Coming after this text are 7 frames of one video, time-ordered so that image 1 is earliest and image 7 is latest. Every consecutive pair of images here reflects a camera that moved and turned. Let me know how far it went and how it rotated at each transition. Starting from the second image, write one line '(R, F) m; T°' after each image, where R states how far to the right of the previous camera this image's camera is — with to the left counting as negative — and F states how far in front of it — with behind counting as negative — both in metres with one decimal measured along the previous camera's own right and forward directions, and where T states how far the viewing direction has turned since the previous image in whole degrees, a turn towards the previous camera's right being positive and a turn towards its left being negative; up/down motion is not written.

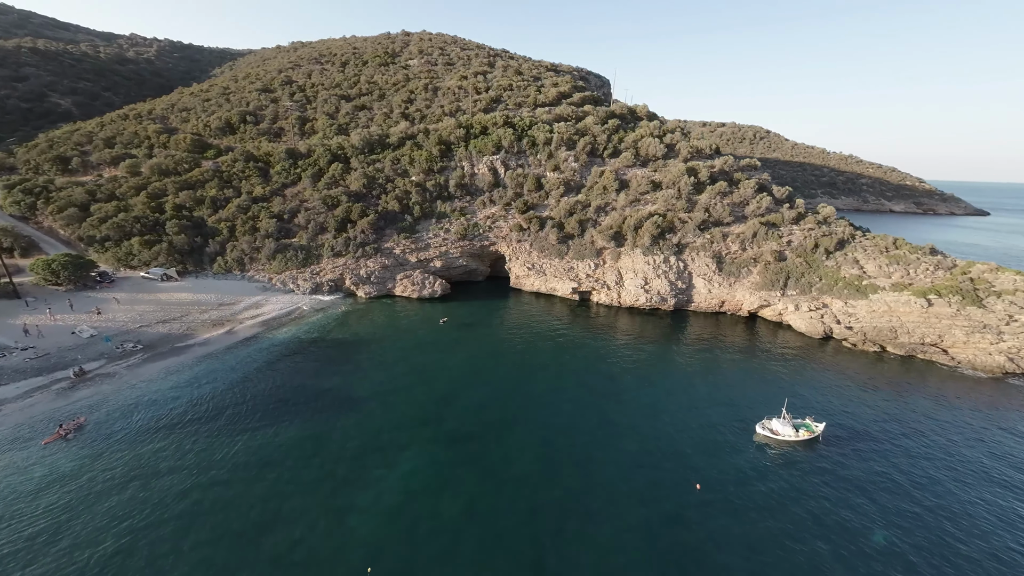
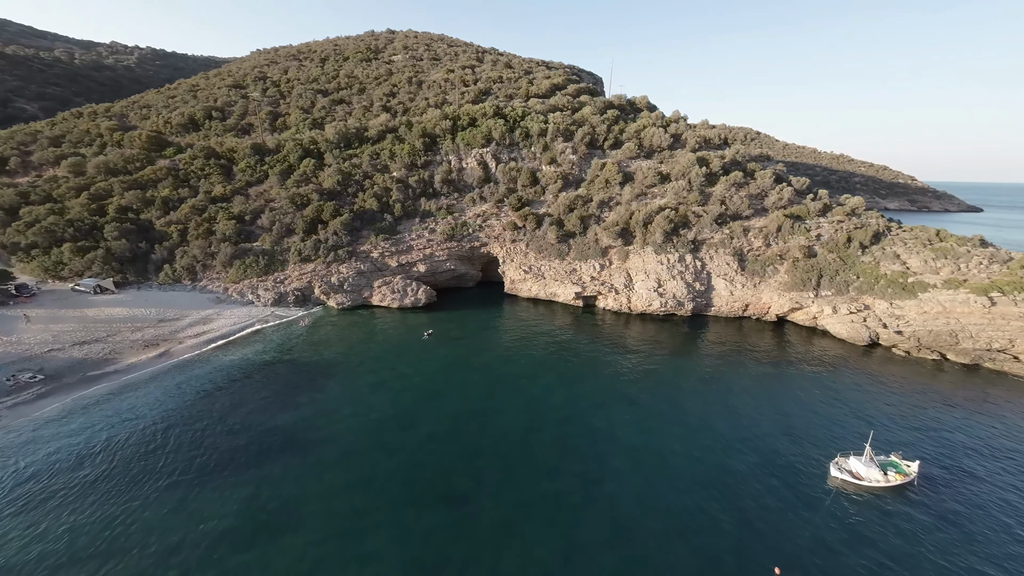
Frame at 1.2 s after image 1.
(0.0, +4.6) m; +1°
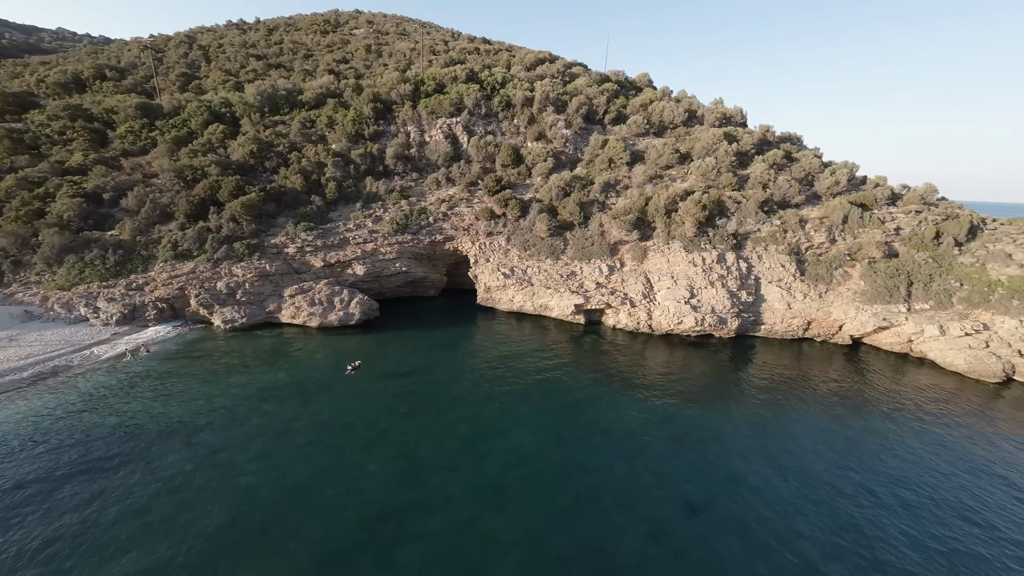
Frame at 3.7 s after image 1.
(+0.5, +9.4) m; +3°
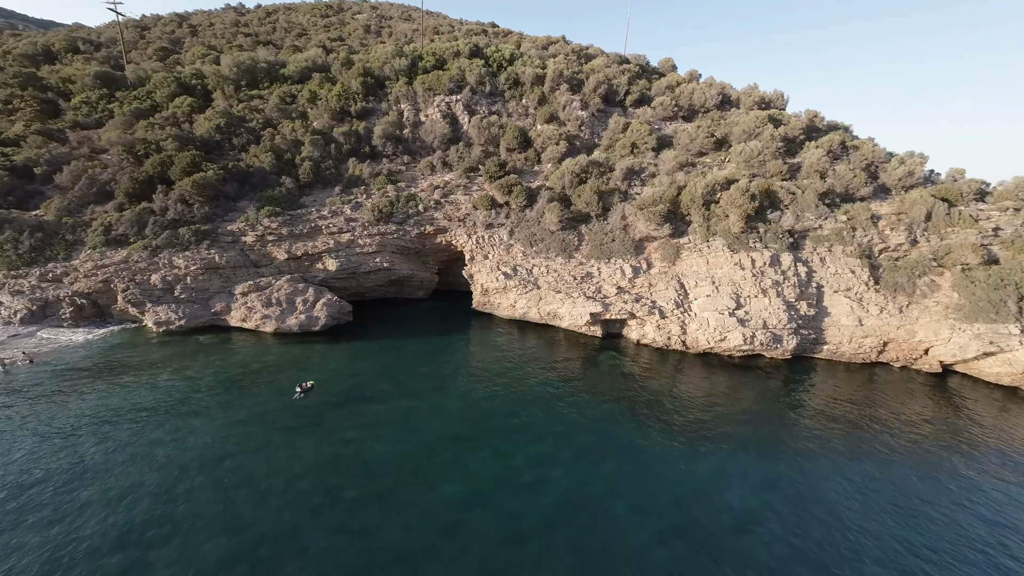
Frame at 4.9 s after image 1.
(+0.2, +4.3) m; -1°
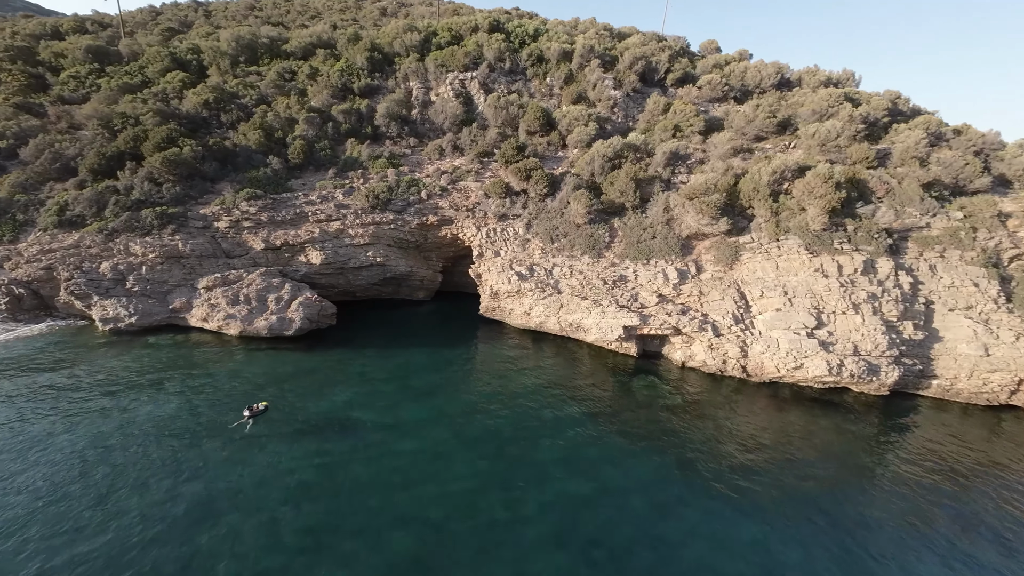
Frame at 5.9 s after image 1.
(+0.1, +3.5) m; -3°
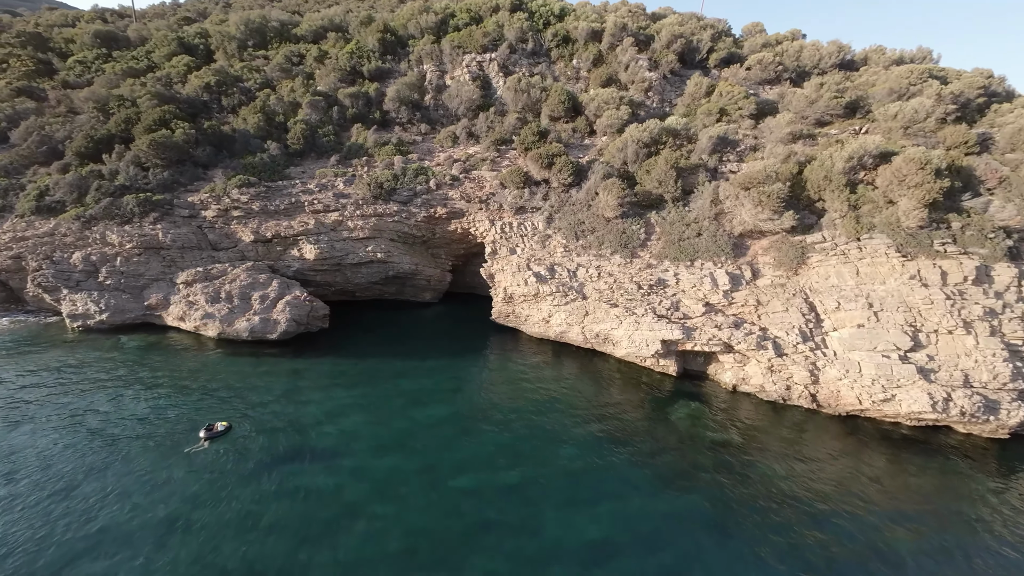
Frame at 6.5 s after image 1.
(0.0, +2.3) m; -3°
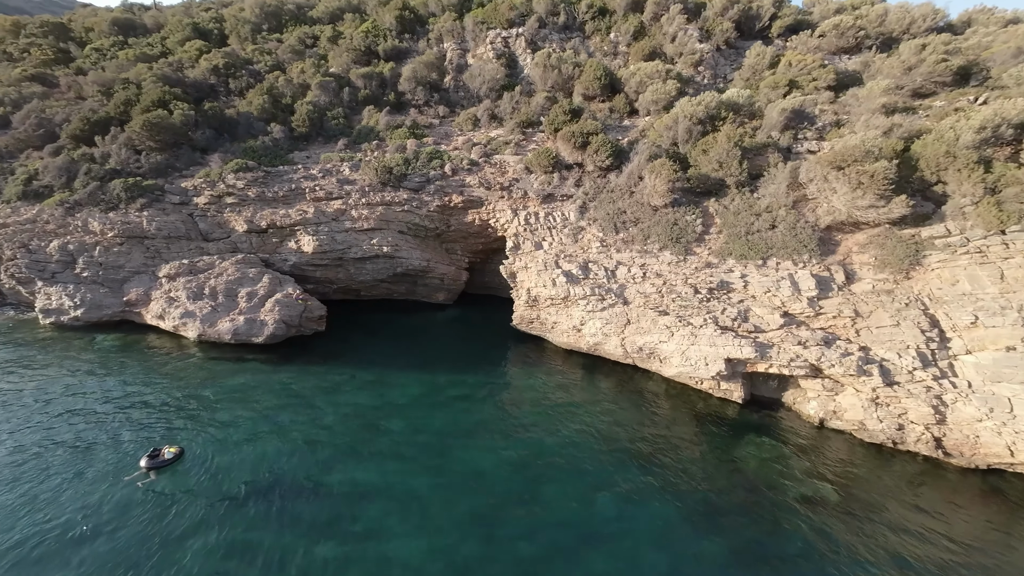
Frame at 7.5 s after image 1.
(-0.1, +2.3) m; -4°
